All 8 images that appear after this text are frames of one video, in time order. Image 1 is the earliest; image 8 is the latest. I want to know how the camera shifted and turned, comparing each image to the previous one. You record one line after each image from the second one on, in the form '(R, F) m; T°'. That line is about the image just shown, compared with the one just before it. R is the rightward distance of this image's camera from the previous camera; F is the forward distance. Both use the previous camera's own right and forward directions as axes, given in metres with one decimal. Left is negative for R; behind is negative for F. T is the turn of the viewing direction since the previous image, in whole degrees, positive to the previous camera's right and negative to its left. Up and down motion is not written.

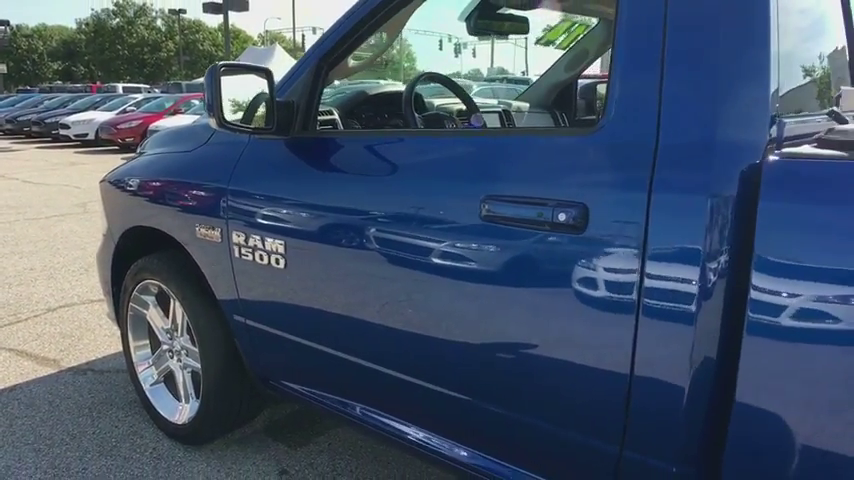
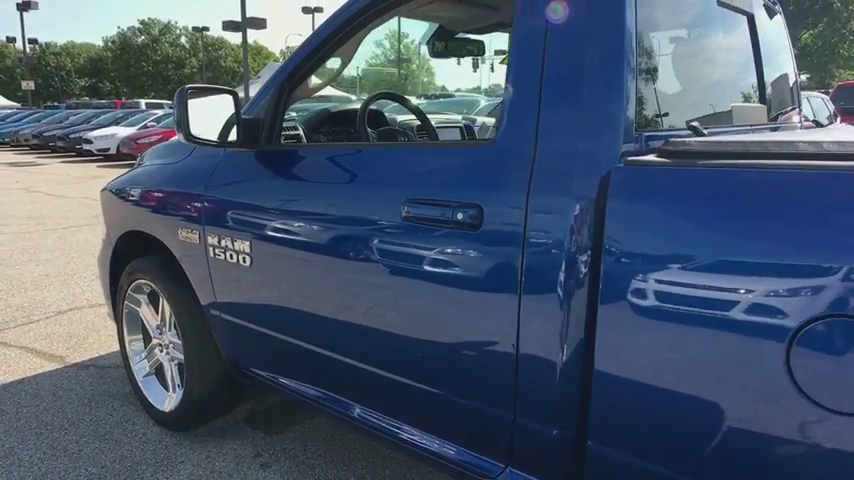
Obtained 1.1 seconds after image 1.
(+0.2, -0.2) m; -2°
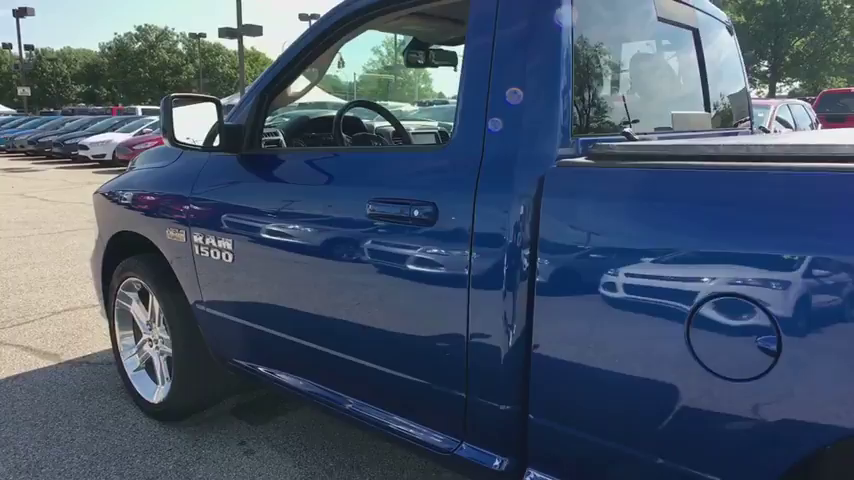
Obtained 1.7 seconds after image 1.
(+0.1, -0.2) m; 0°
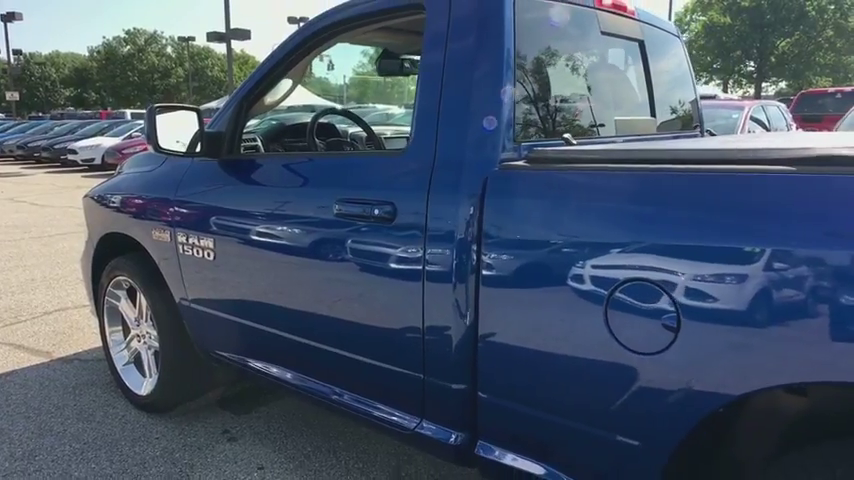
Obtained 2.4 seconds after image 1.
(+0.1, -0.2) m; +1°
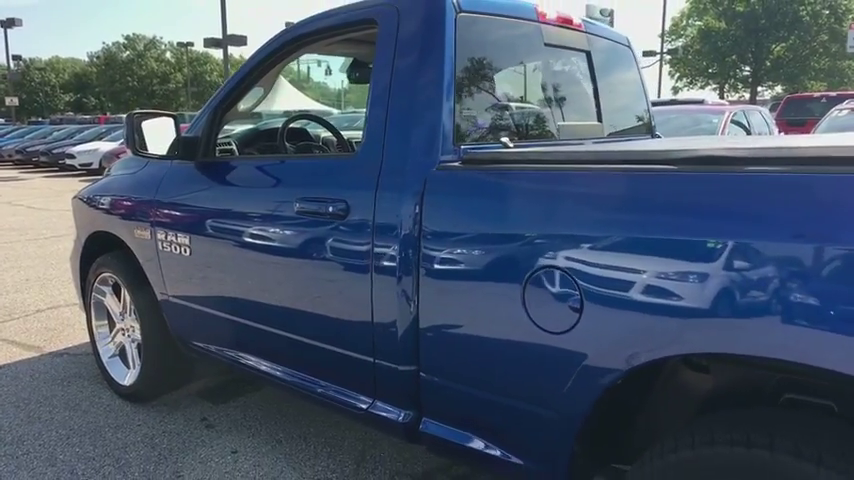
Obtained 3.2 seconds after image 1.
(+0.2, -0.2) m; 0°
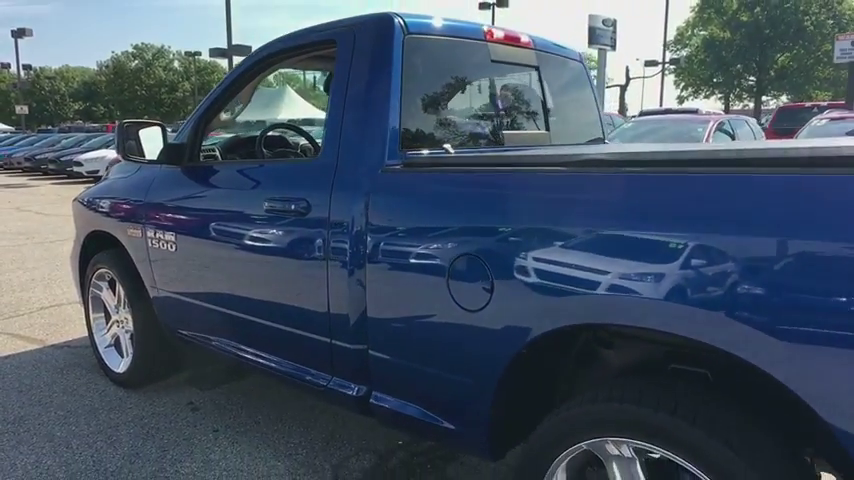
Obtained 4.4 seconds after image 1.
(+0.2, -0.3) m; -1°
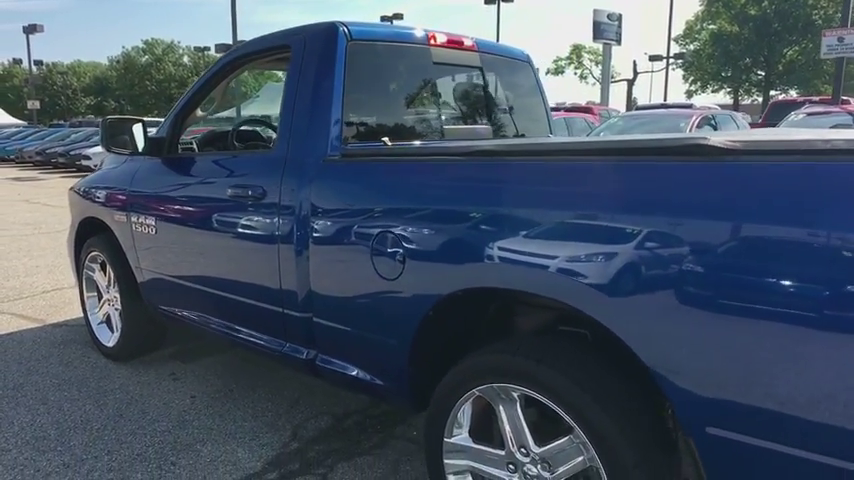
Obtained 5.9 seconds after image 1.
(+0.3, -0.3) m; -1°
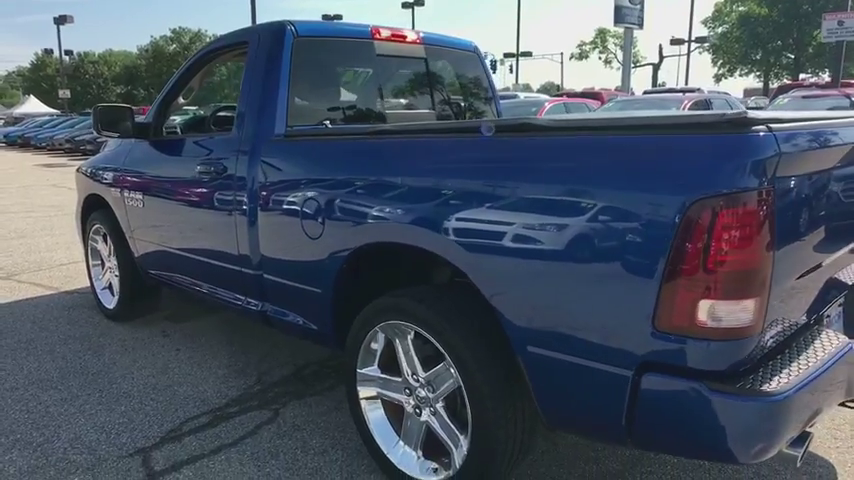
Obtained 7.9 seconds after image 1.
(+0.4, -0.4) m; -2°
